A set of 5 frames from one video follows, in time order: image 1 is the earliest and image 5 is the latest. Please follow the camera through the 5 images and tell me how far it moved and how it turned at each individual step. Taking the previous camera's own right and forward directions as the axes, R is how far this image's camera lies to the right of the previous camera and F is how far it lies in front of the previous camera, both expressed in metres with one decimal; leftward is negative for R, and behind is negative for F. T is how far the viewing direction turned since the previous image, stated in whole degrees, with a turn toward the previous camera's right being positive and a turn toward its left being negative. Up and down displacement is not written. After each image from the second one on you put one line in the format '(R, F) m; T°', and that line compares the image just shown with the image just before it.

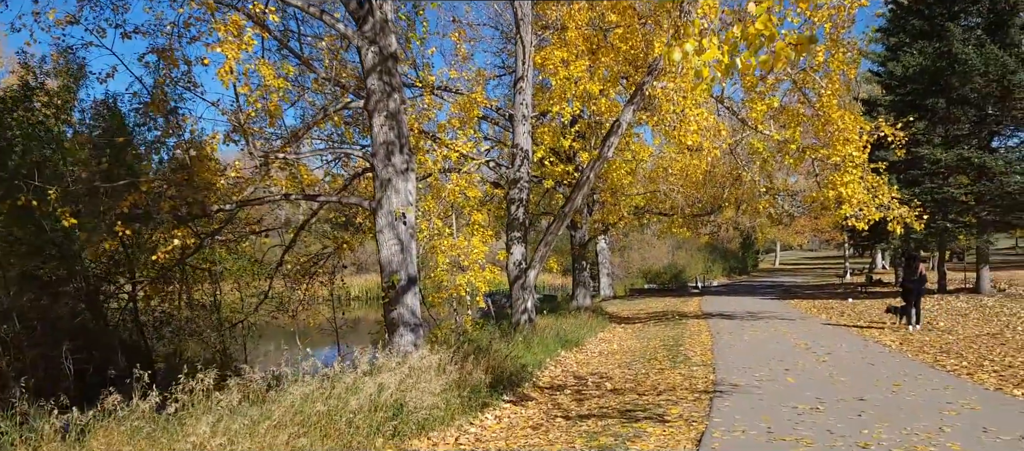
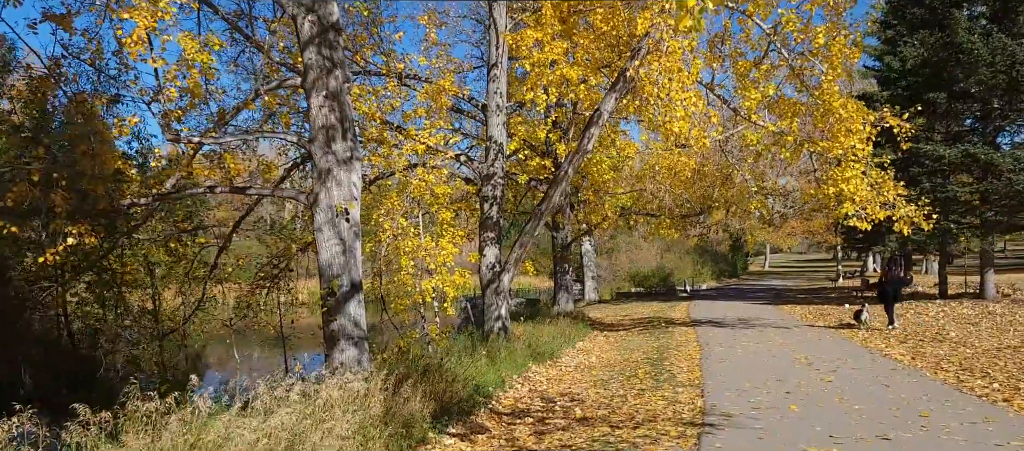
(+0.3, +1.1) m; +1°
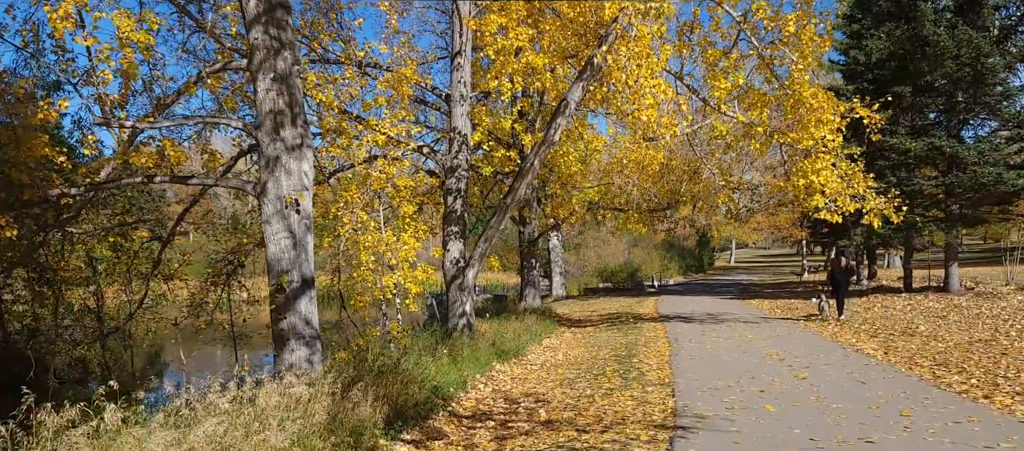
(+0.1, +0.4) m; +3°
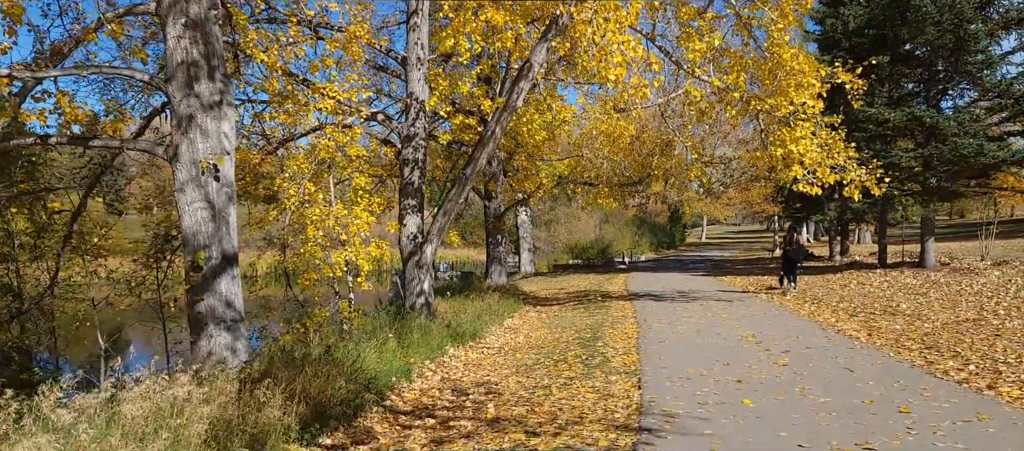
(+0.2, +0.8) m; +2°
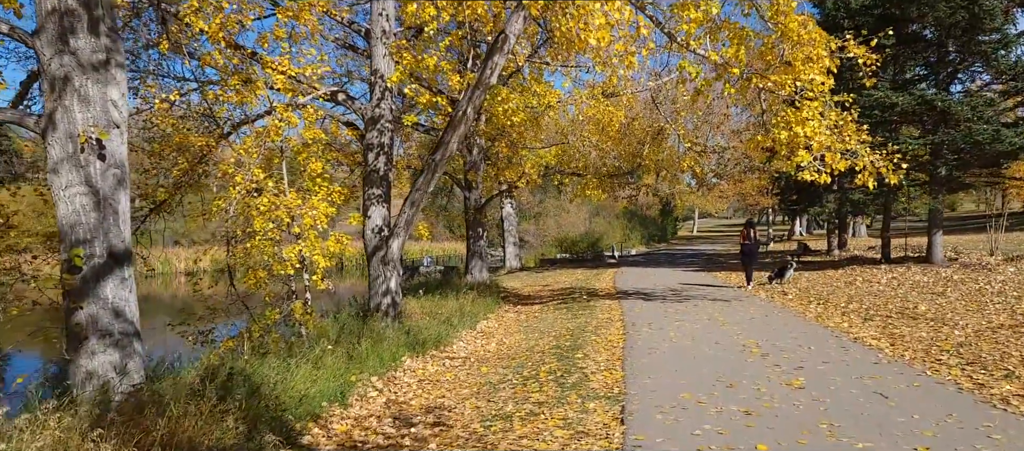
(+0.3, +1.1) m; +1°
